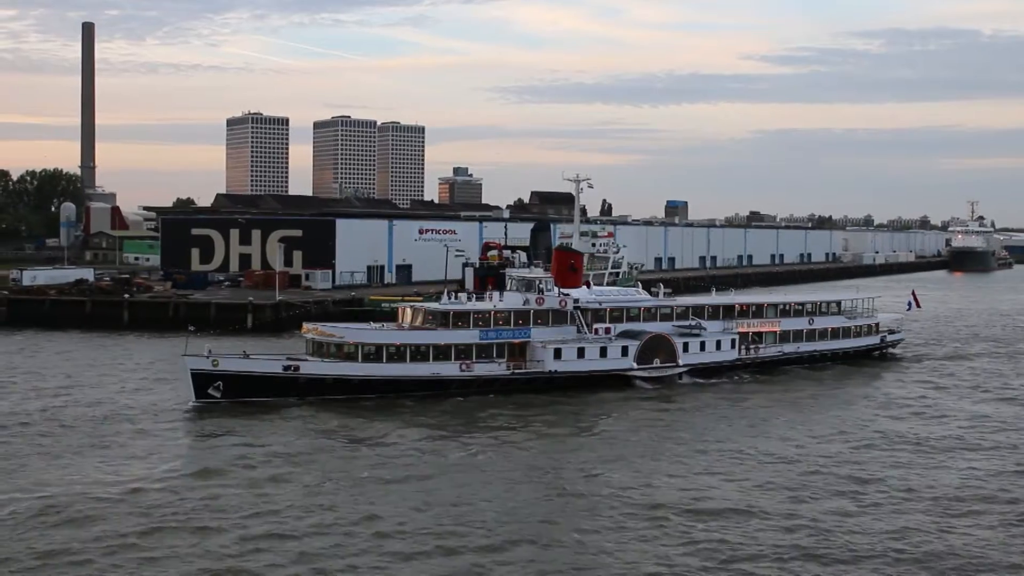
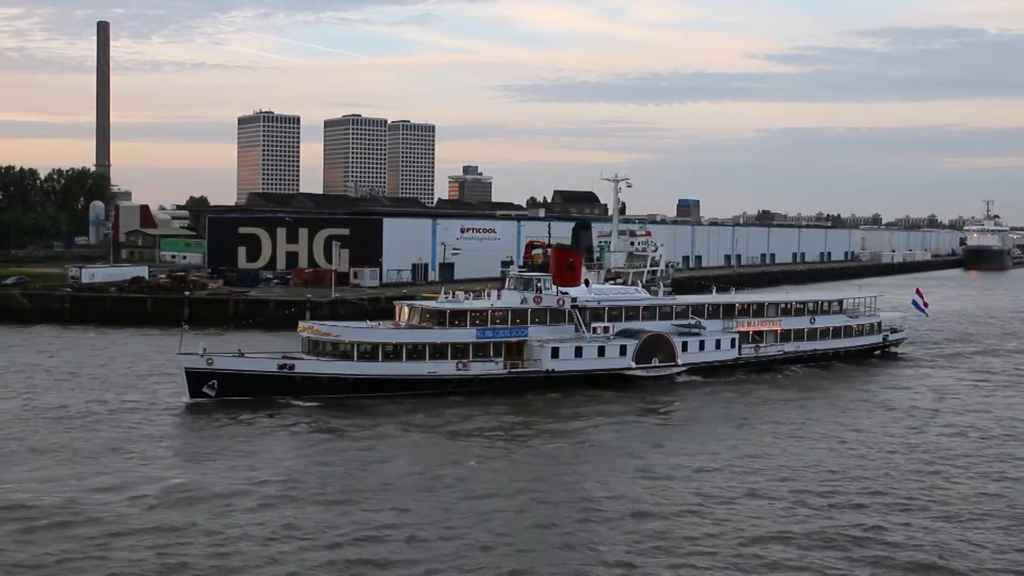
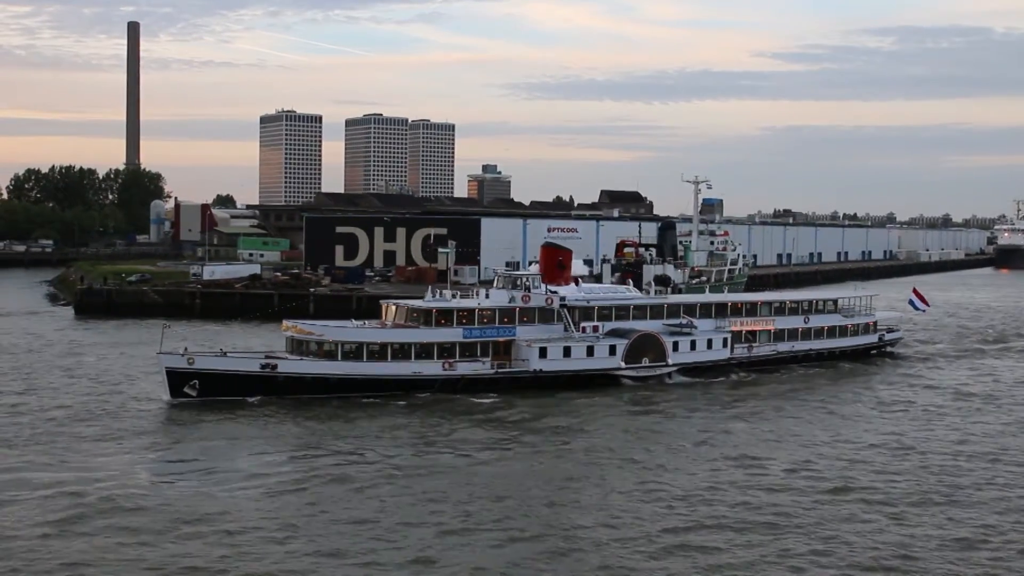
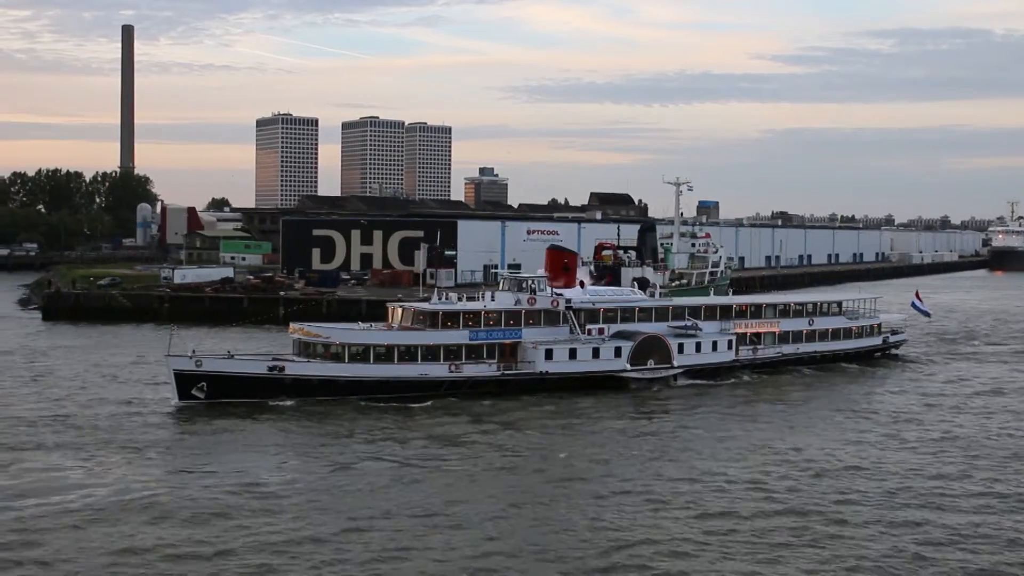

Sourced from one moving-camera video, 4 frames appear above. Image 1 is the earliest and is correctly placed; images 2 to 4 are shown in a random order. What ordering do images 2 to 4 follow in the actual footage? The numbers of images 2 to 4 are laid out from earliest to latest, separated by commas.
2, 4, 3
